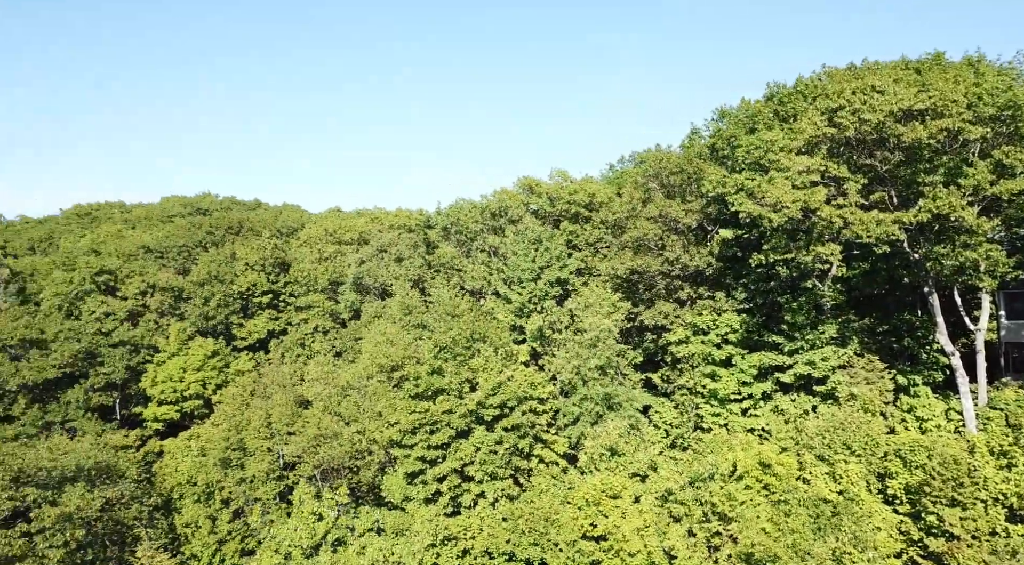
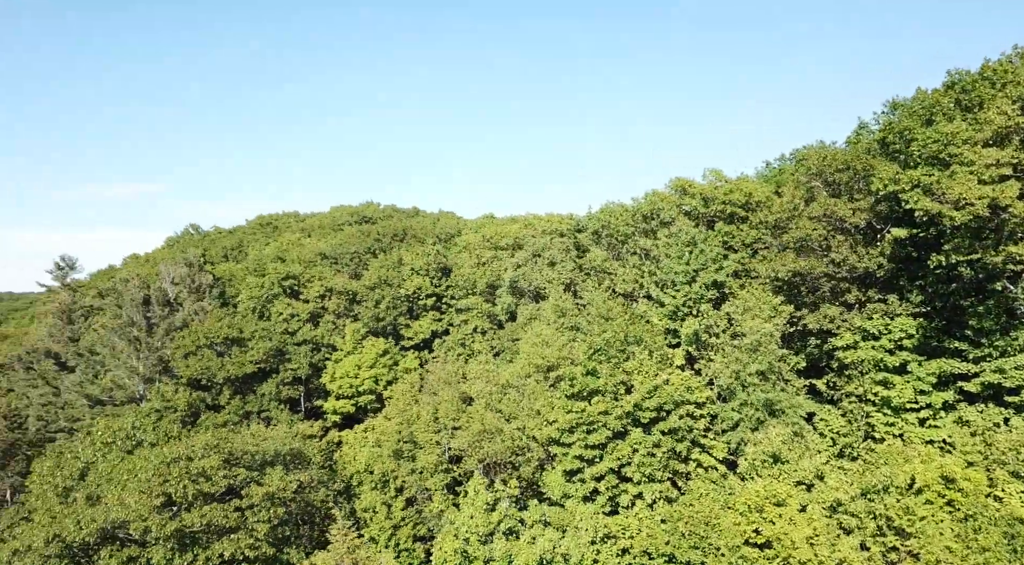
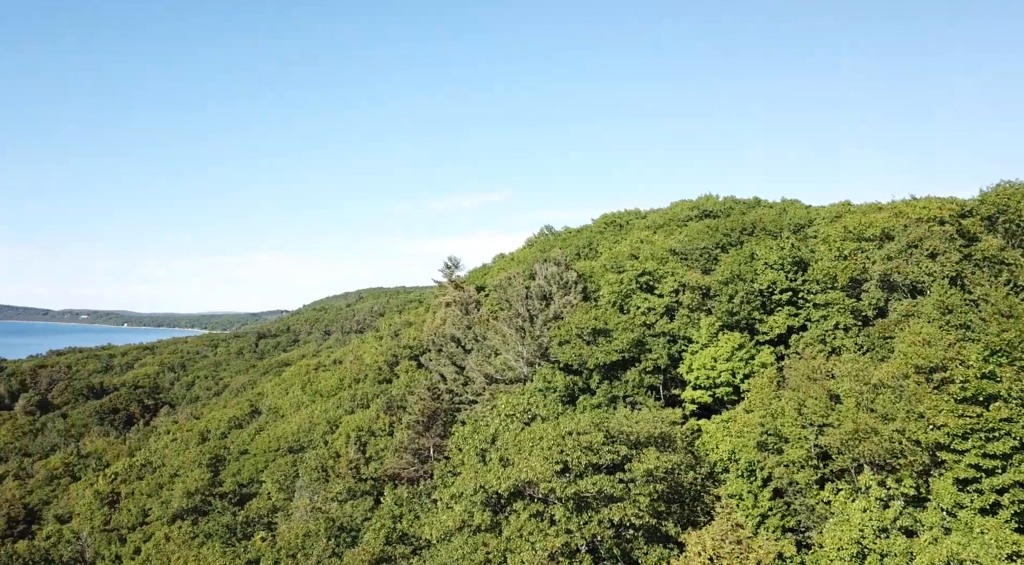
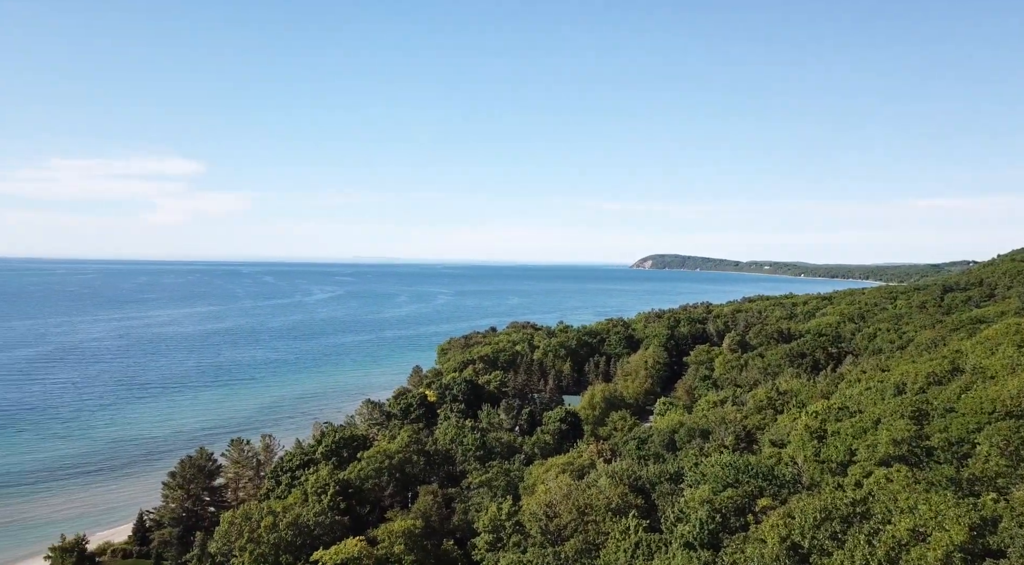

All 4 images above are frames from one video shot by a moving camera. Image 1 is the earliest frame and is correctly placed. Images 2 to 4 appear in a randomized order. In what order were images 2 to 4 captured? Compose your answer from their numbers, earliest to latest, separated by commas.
2, 3, 4
